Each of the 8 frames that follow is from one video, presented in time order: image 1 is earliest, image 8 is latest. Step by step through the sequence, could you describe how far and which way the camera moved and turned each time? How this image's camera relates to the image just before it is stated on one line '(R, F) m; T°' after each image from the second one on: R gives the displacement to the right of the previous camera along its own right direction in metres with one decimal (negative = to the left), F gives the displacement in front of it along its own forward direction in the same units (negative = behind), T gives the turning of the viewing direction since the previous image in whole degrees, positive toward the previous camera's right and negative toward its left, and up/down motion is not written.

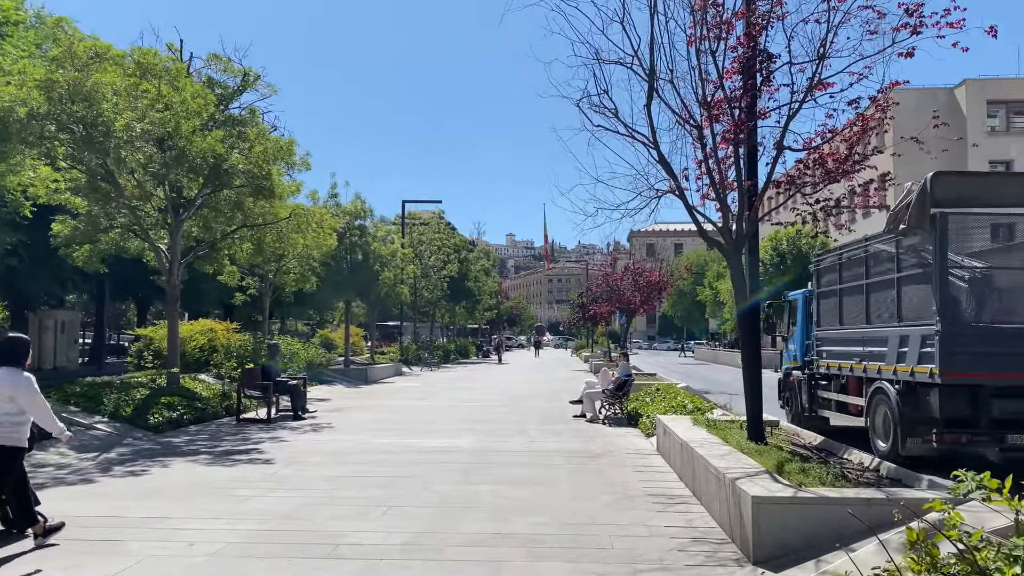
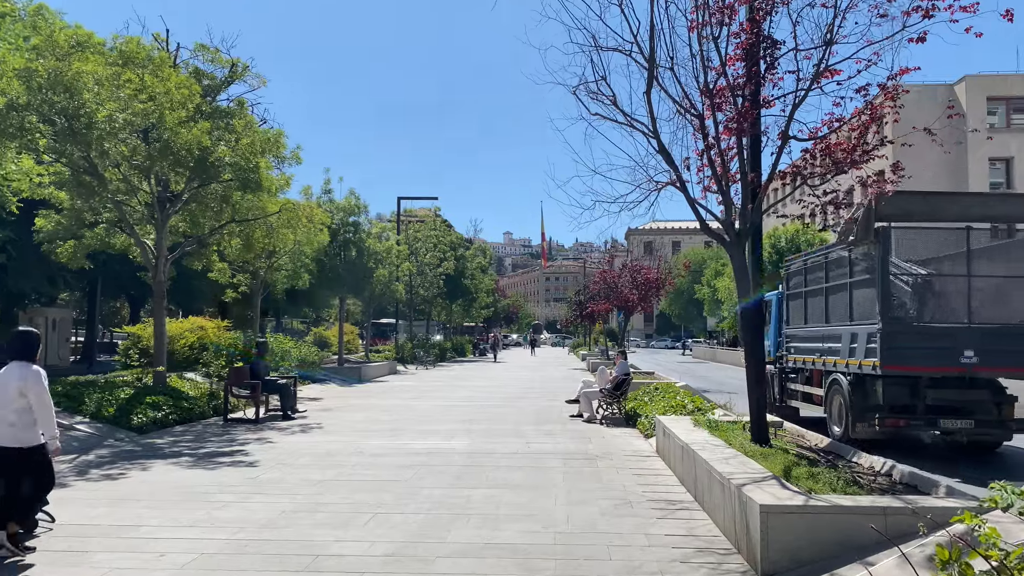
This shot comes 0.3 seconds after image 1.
(0.0, +0.4) m; 0°
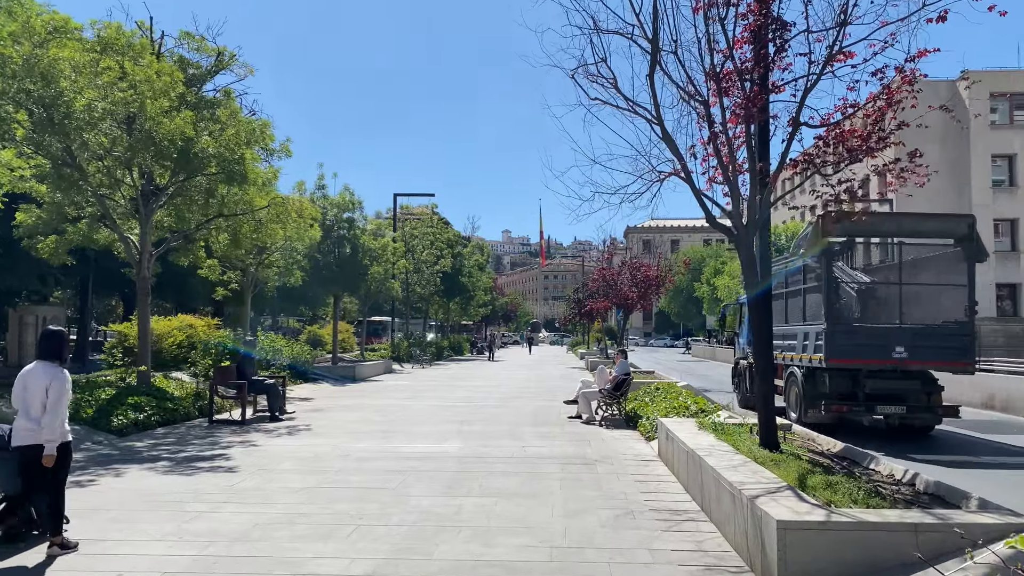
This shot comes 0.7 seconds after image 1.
(0.0, +0.5) m; 0°
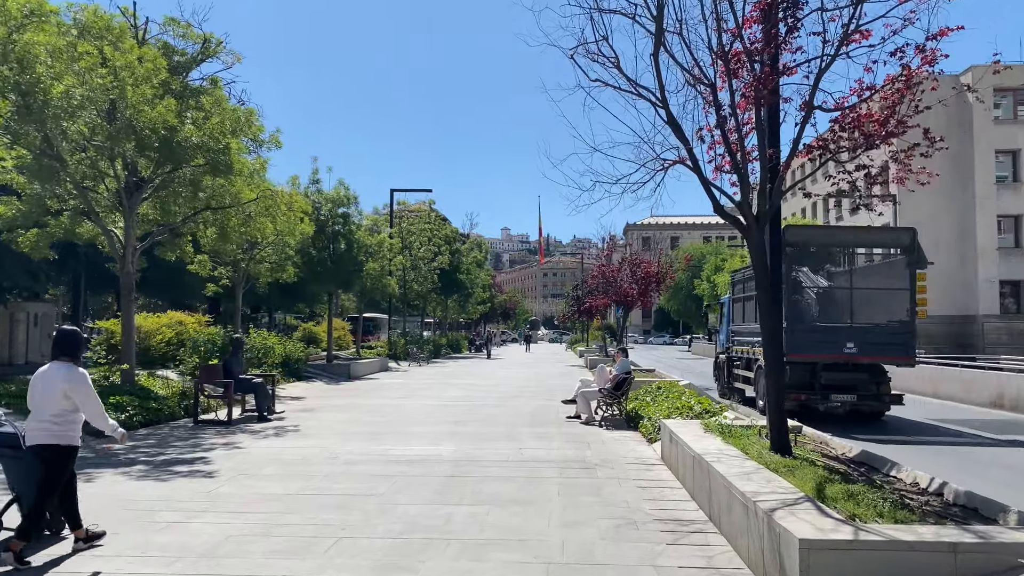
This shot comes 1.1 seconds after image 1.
(0.0, +0.5) m; 0°
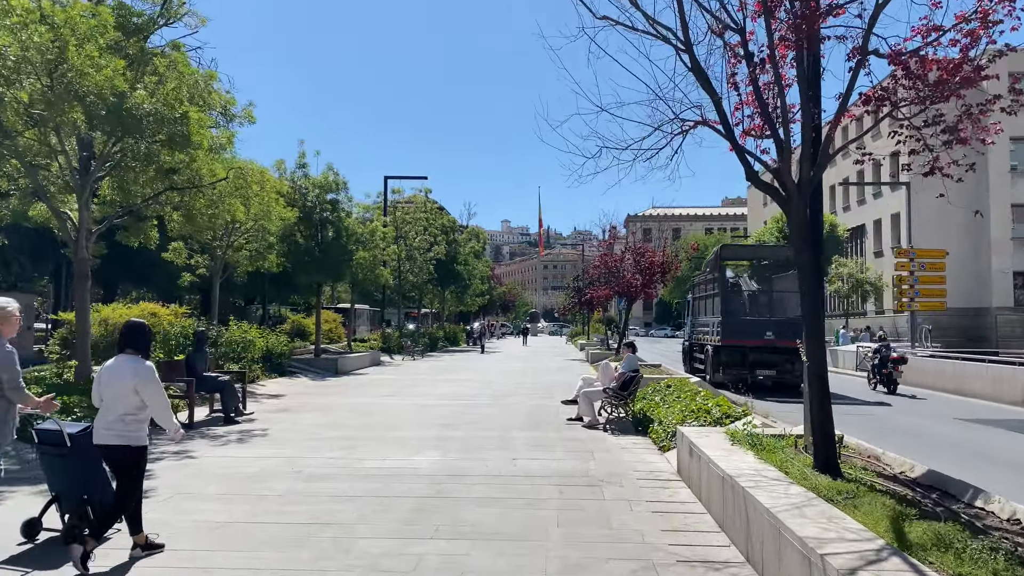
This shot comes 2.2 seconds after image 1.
(+0.1, +1.4) m; 0°
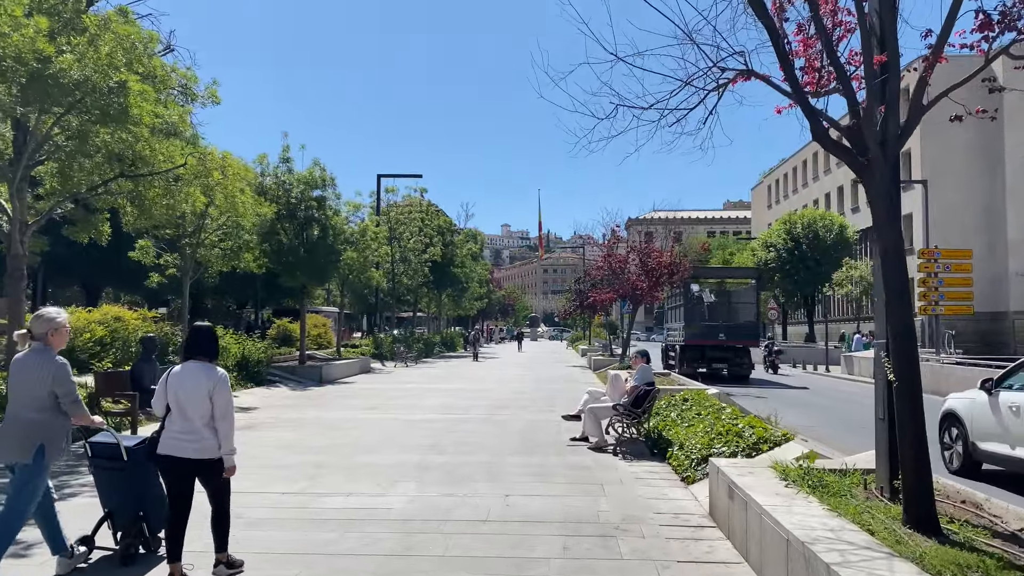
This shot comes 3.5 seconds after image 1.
(+0.1, +1.7) m; 0°
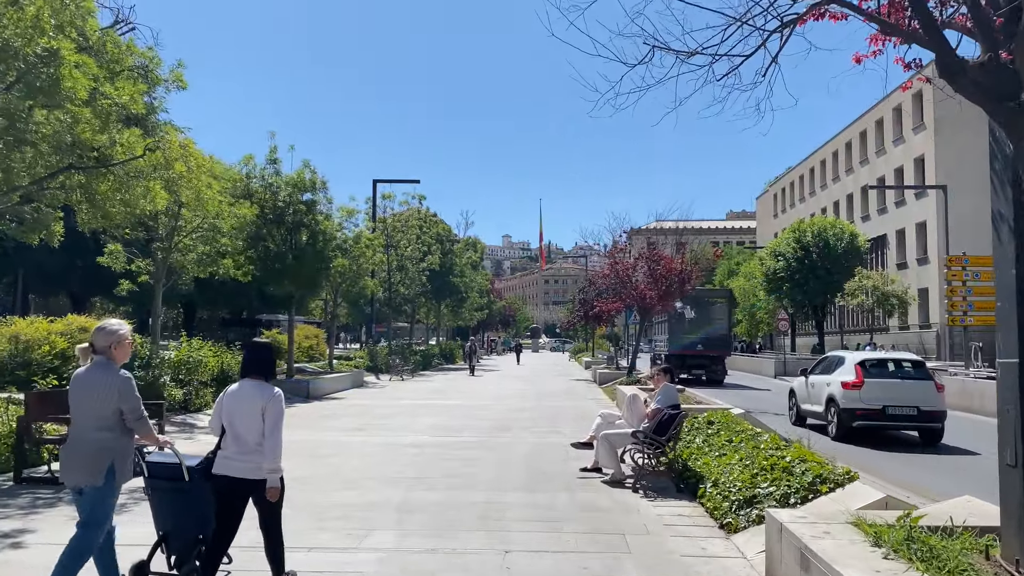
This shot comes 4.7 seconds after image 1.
(0.0, +1.5) m; 0°
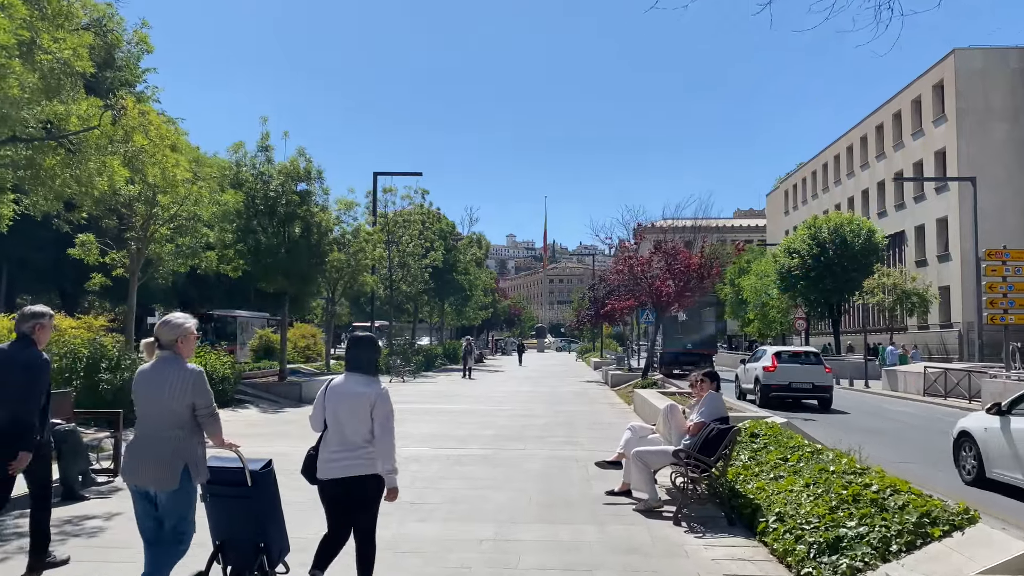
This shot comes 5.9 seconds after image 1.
(-0.1, +1.5) m; 0°
